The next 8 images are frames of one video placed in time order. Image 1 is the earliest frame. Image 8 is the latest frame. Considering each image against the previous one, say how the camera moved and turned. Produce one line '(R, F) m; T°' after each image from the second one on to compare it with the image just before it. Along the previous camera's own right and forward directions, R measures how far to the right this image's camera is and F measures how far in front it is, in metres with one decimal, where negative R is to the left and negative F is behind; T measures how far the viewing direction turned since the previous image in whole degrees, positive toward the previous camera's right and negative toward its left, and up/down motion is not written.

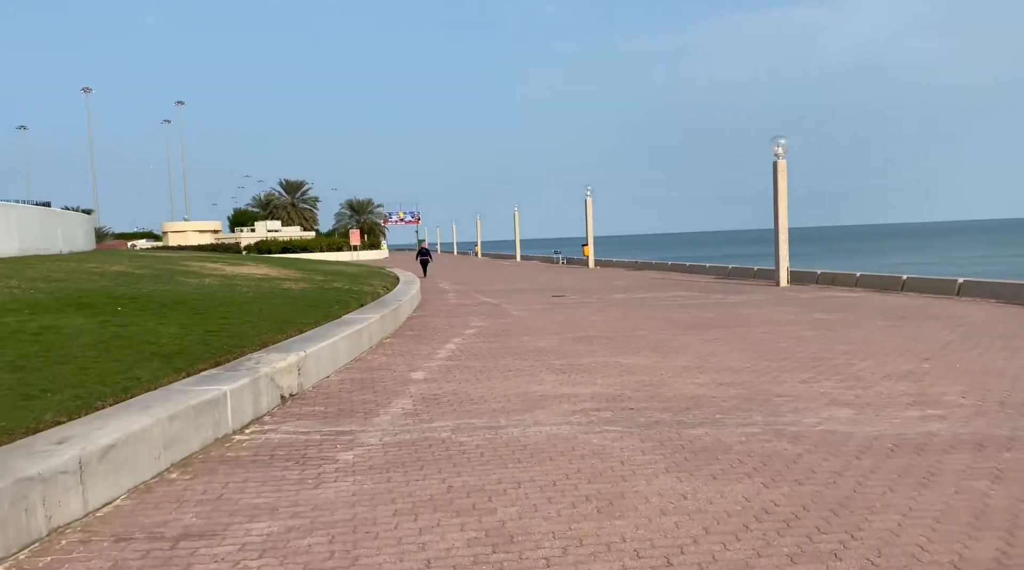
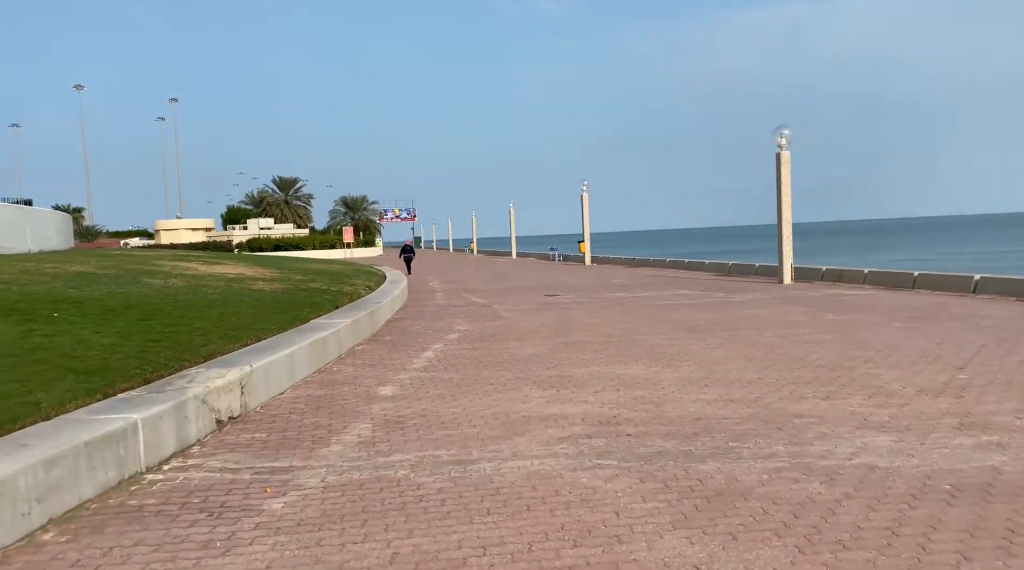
(+0.2, +1.5) m; 0°
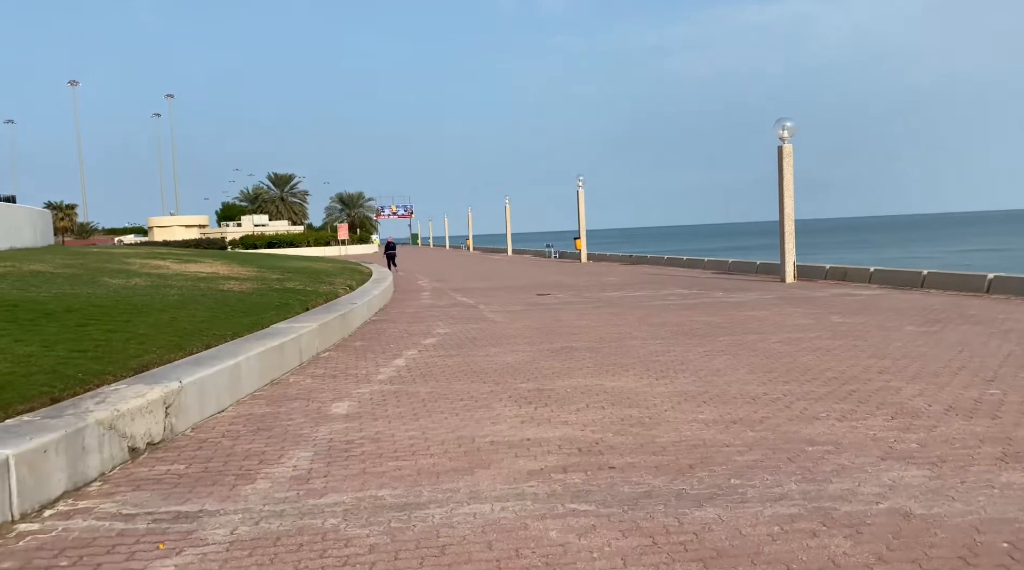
(+0.2, +1.2) m; 0°
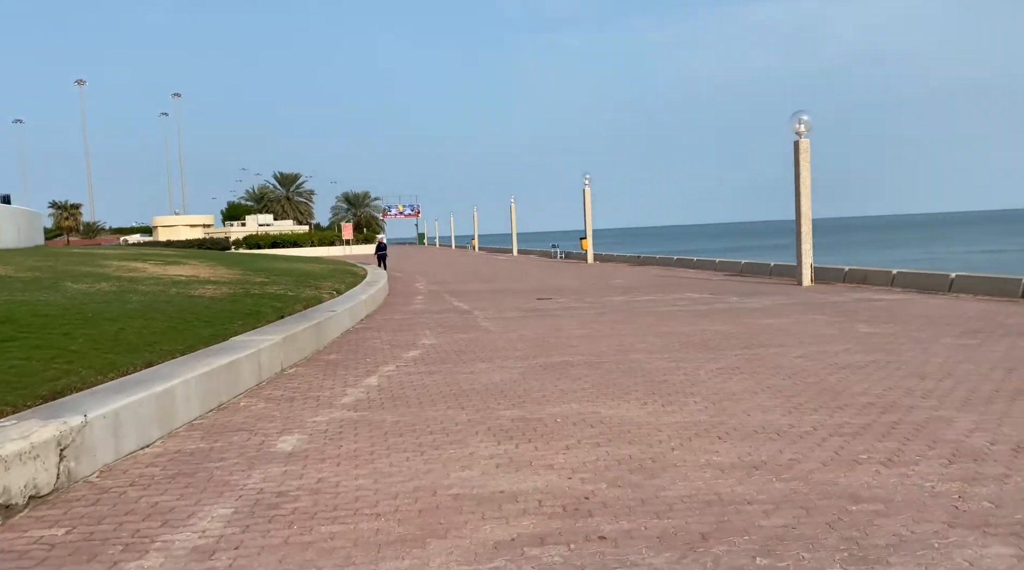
(+0.2, +1.5) m; 0°
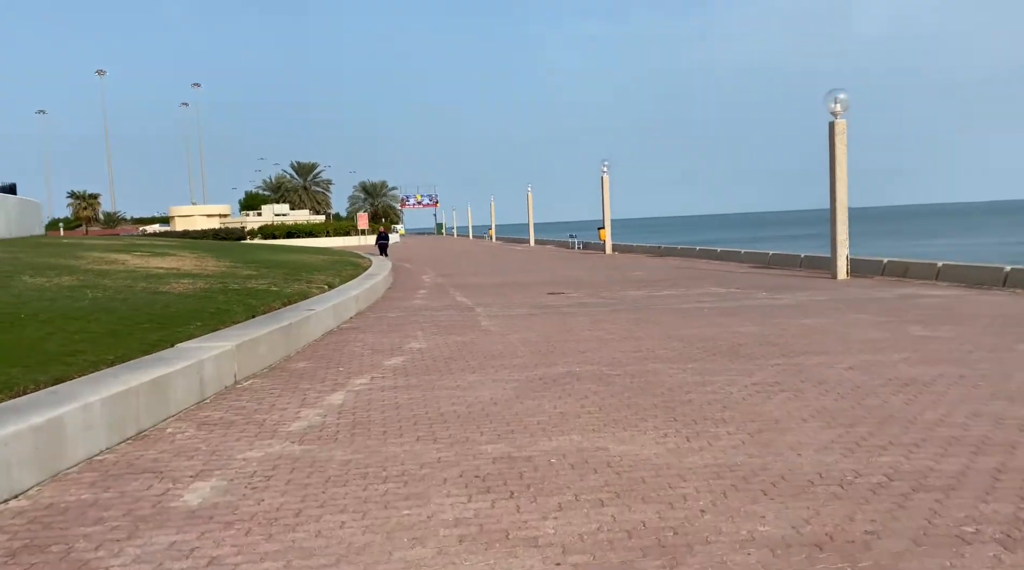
(+0.2, +1.9) m; -1°
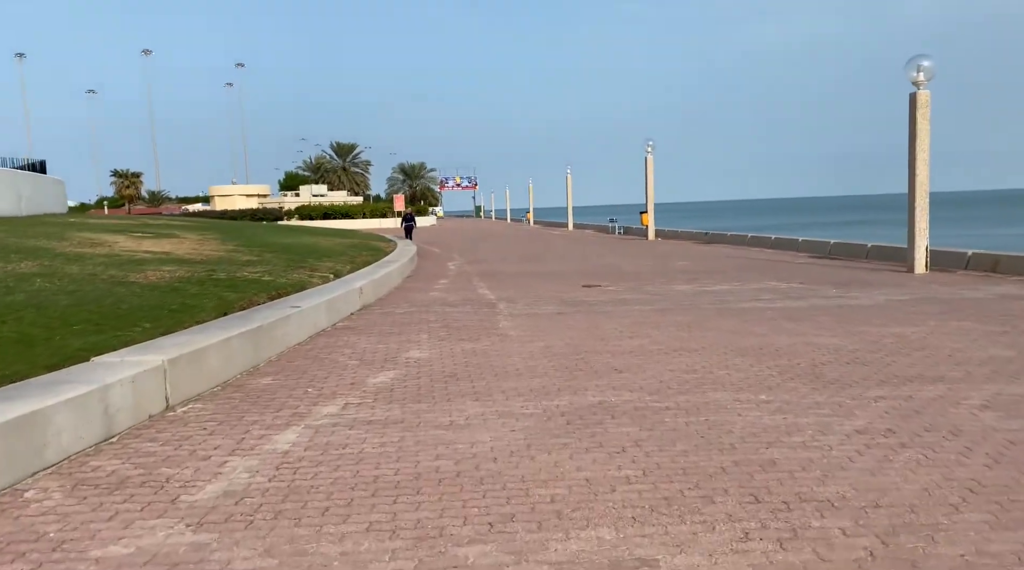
(+0.2, +2.5) m; -2°
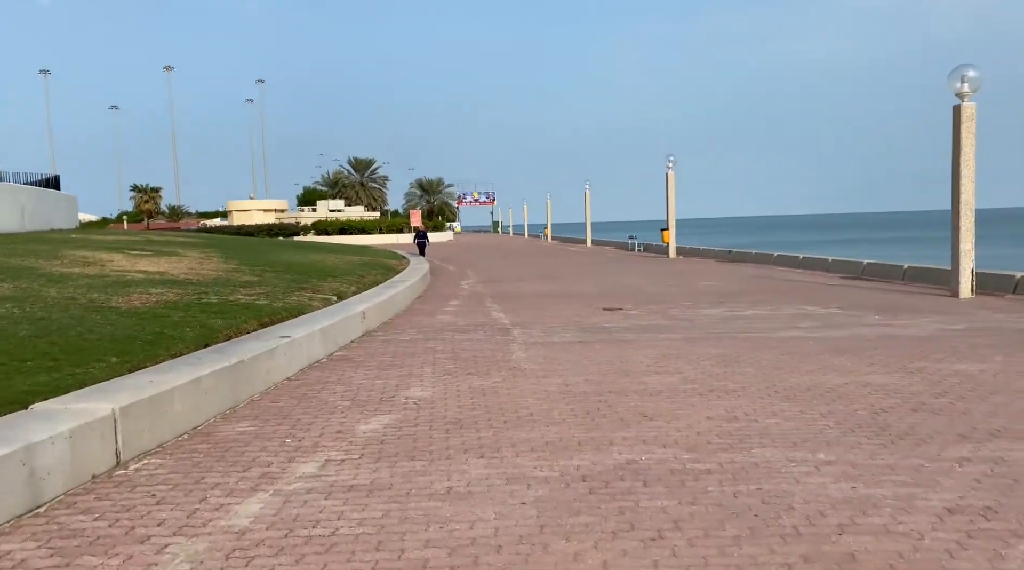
(0.0, +1.2) m; -1°
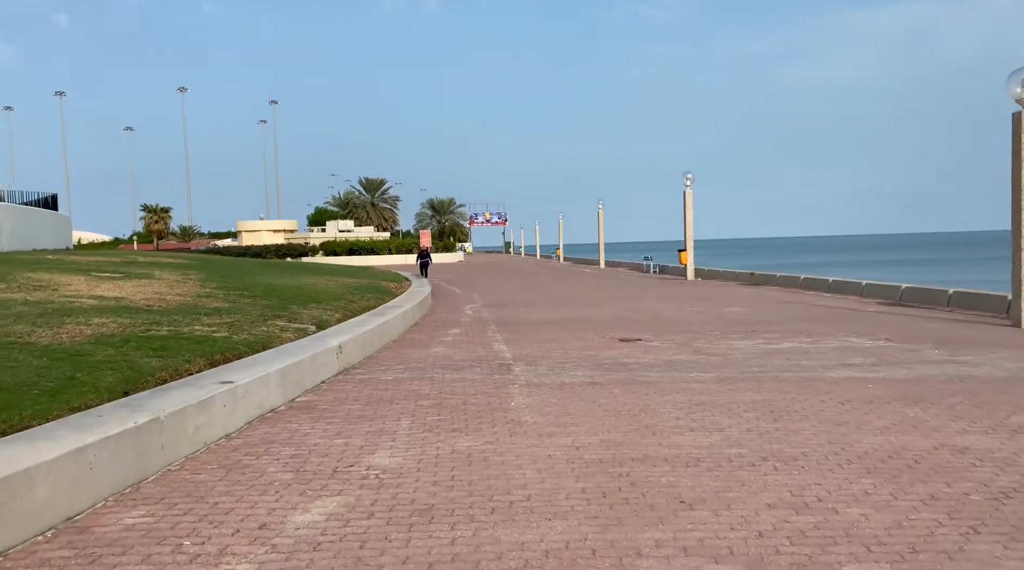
(+0.1, +2.1) m; -1°
